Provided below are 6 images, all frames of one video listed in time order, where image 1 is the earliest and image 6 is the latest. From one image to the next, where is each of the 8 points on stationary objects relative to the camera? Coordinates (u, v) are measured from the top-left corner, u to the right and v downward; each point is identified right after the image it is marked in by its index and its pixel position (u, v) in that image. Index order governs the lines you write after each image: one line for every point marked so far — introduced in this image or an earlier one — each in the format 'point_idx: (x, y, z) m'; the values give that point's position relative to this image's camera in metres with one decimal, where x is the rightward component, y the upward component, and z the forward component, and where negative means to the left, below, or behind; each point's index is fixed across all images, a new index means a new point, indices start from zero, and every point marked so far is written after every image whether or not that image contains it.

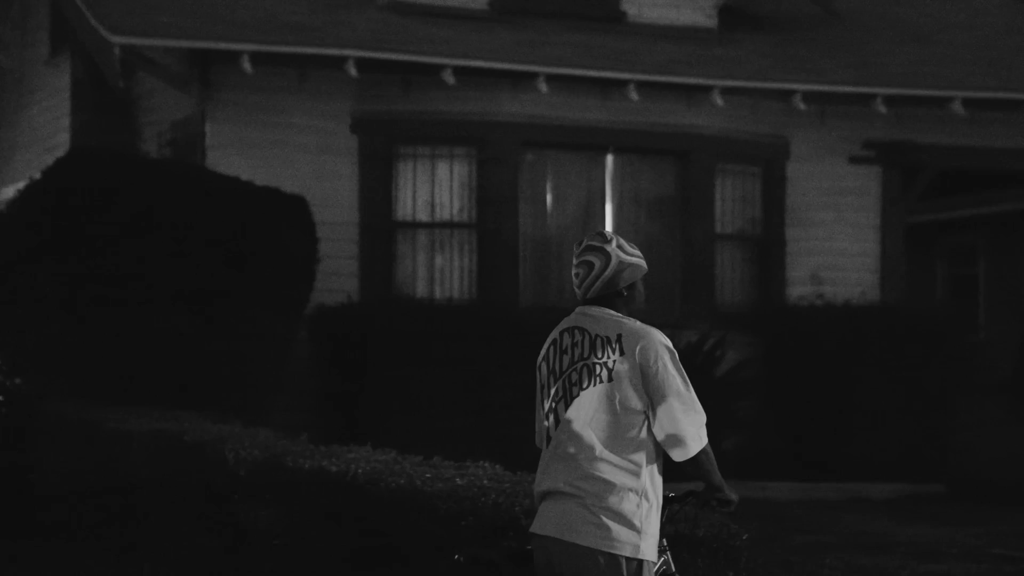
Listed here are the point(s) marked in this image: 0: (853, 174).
0: (+3.3, +1.1, +14.0) m
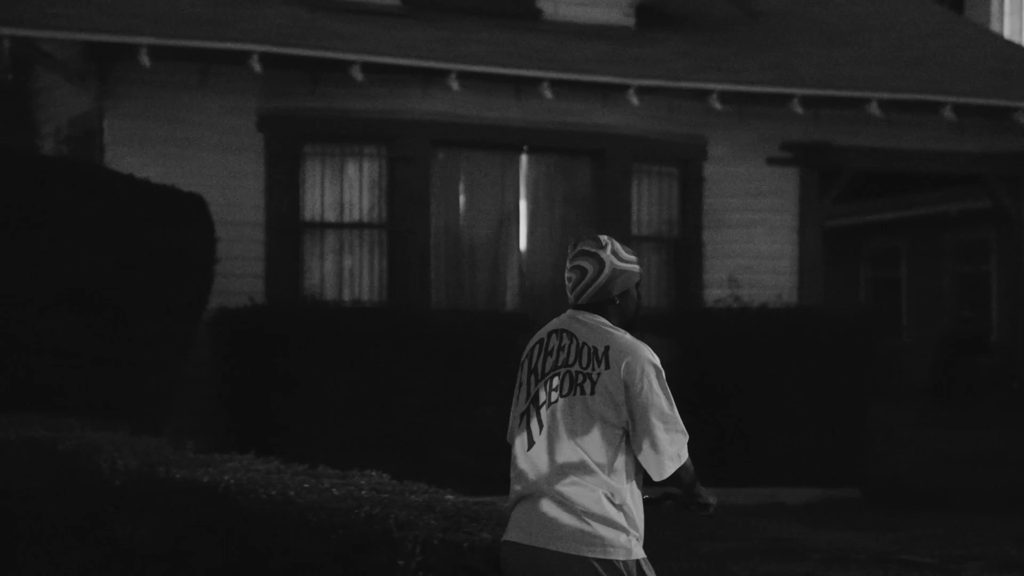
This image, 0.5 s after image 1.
0: (+2.5, +1.1, +13.9) m
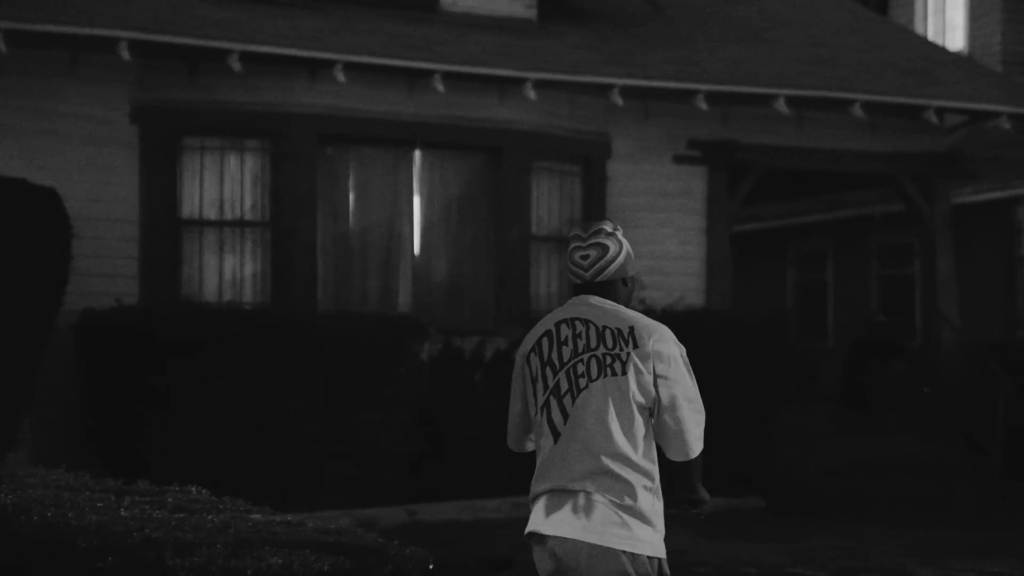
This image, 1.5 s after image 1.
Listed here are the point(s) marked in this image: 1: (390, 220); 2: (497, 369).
0: (+1.5, +1.1, +13.5) m
1: (-1.0, +0.6, +12.1) m
2: (-0.1, -0.7, +11.9) m
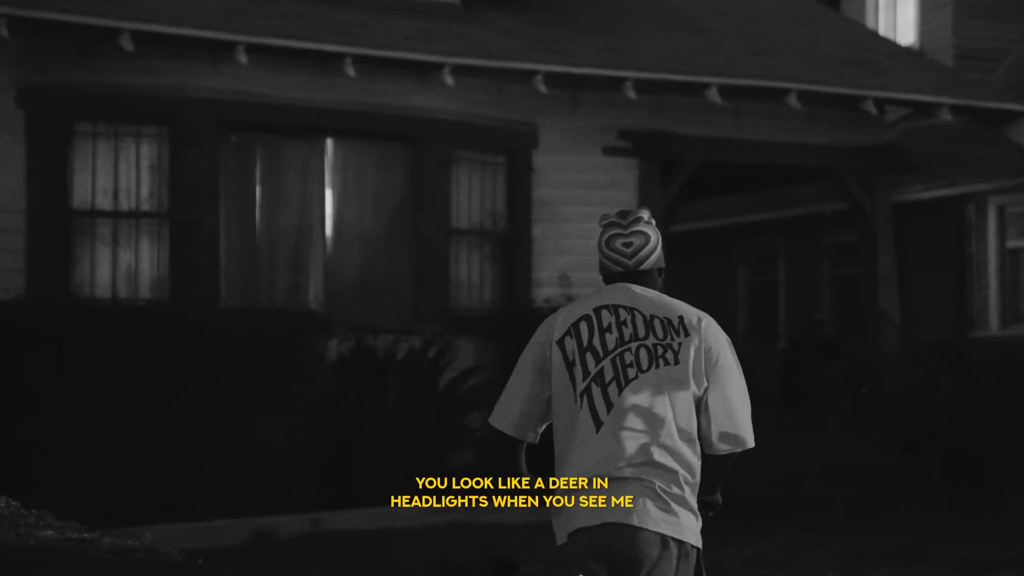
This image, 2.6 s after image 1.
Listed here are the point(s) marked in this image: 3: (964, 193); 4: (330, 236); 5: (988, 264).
0: (+0.8, +1.1, +12.9) m
1: (-1.7, +0.6, +11.5) m
2: (-0.8, -0.6, +11.3) m
3: (+5.5, +1.2, +17.6) m
4: (-1.5, +0.3, +11.6) m
5: (+5.8, +0.3, +17.7) m
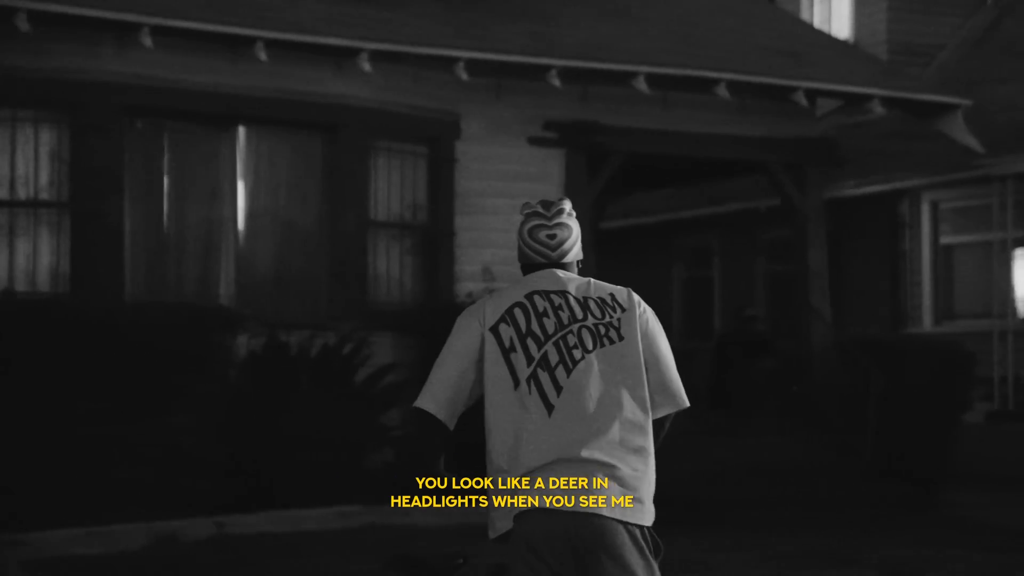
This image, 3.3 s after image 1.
0: (+0.2, +1.1, +12.5) m
1: (-2.3, +0.7, +11.1) m
2: (-1.4, -0.6, +10.8) m
3: (+4.6, +1.2, +17.4) m
4: (-2.1, +0.4, +11.2) m
5: (+5.0, +0.3, +17.5) m
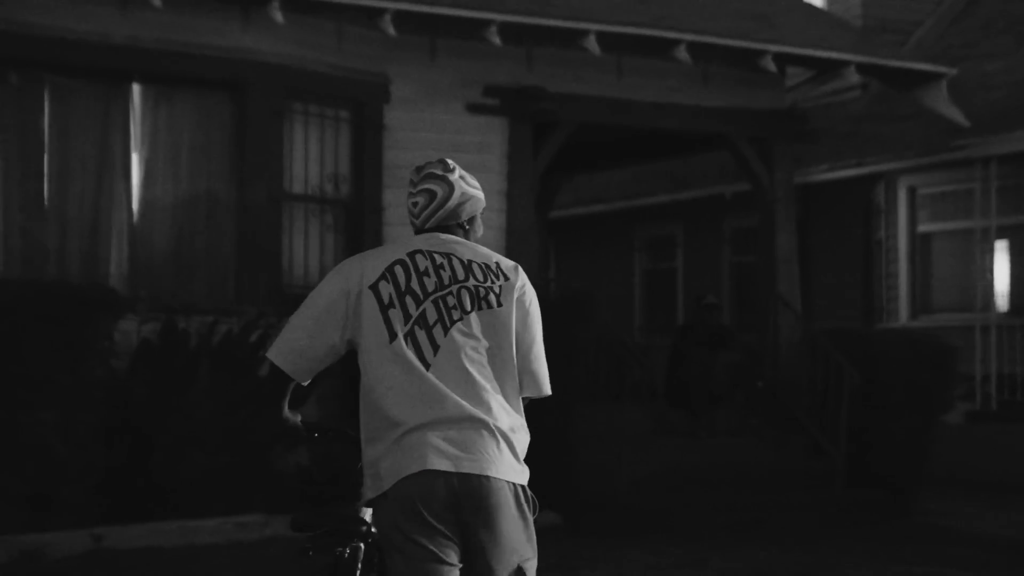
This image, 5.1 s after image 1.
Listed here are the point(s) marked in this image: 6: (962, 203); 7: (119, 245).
0: (-0.3, +1.3, +11.2) m
1: (-2.8, +0.8, +9.7) m
2: (-1.9, -0.4, +9.5) m
3: (+4.0, +1.3, +16.3) m
4: (-2.6, +0.5, +9.8) m
5: (+4.3, +0.4, +16.4) m
6: (+4.8, +0.9, +15.6) m
7: (-2.7, +0.3, +9.8) m
